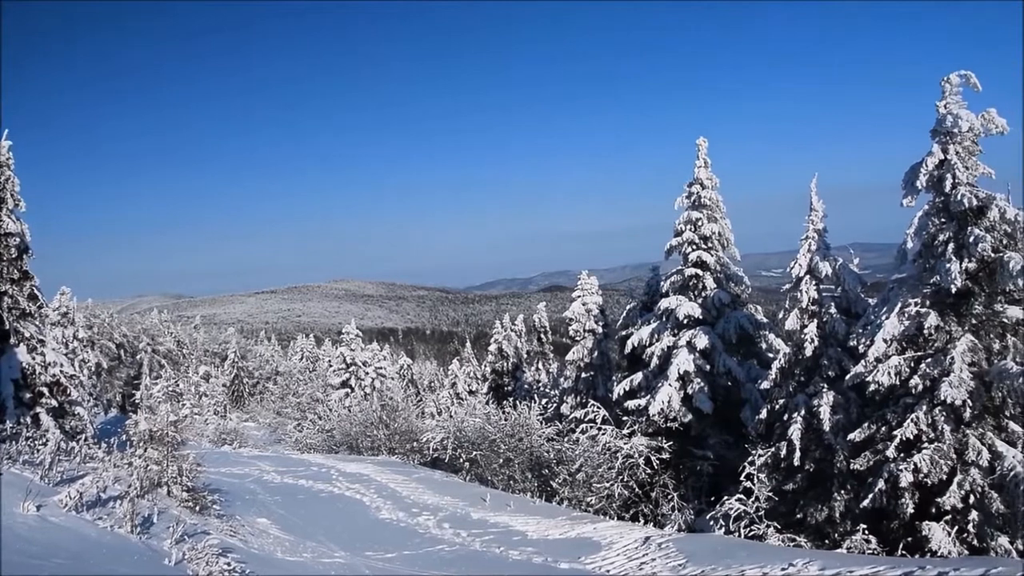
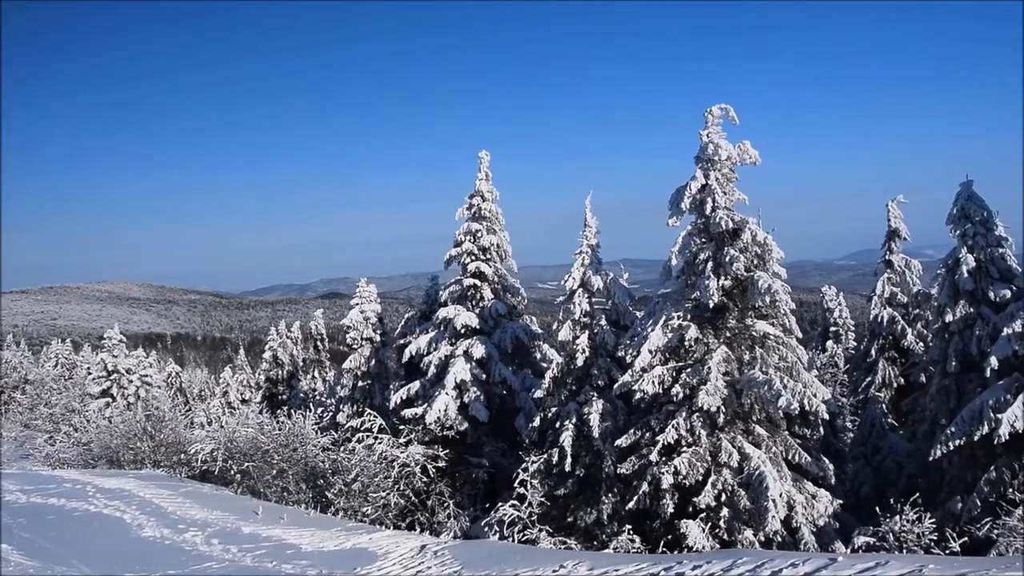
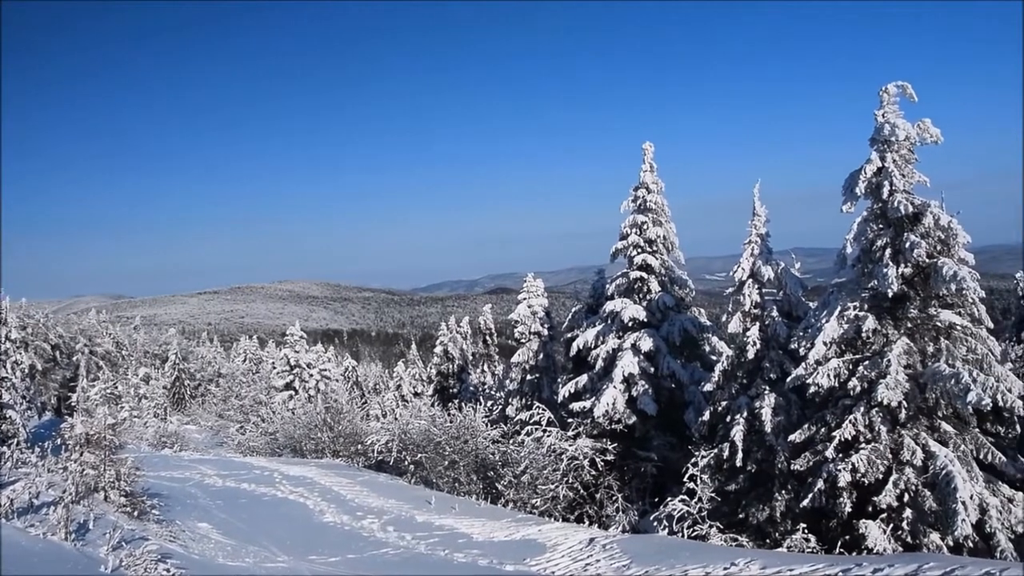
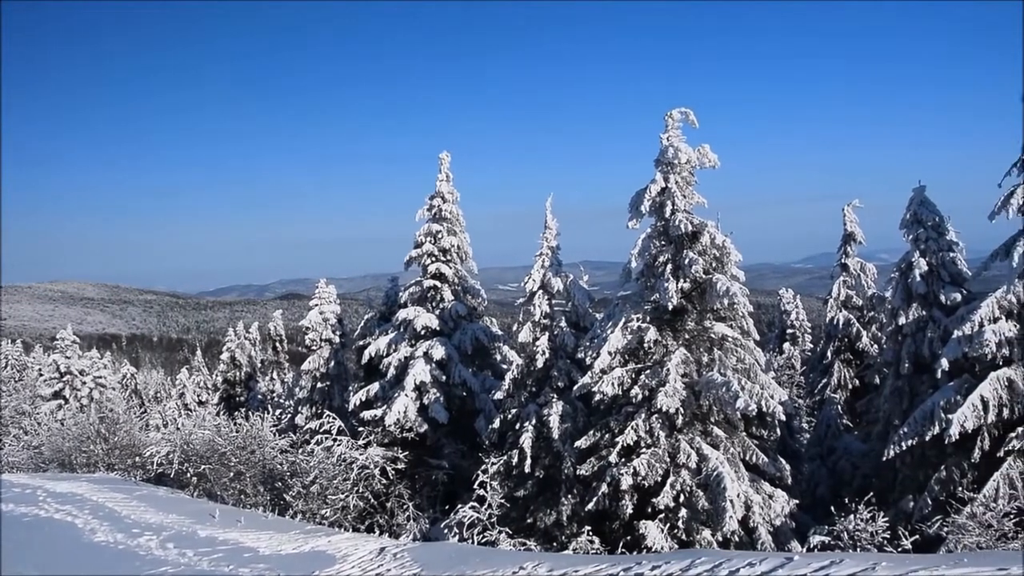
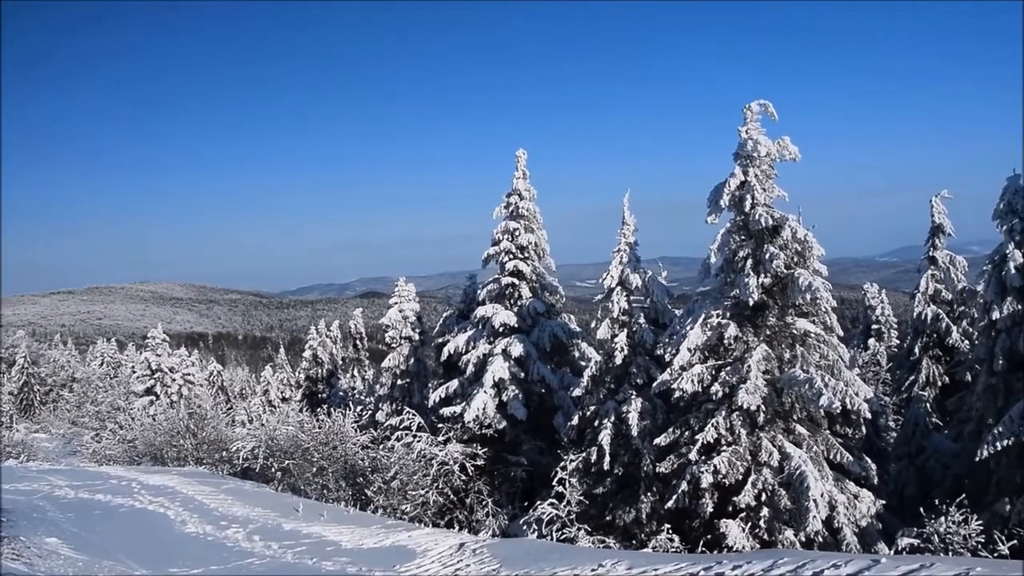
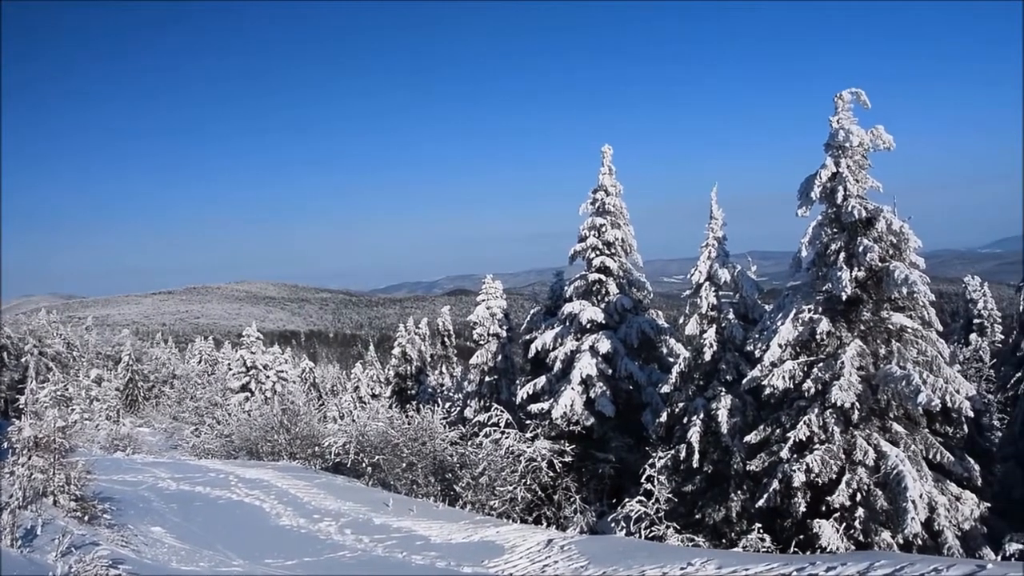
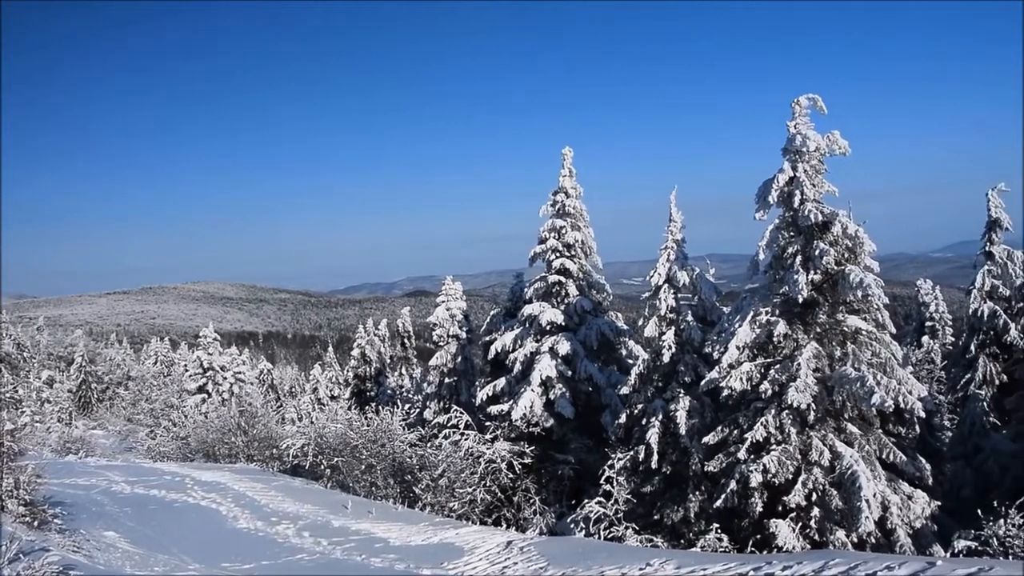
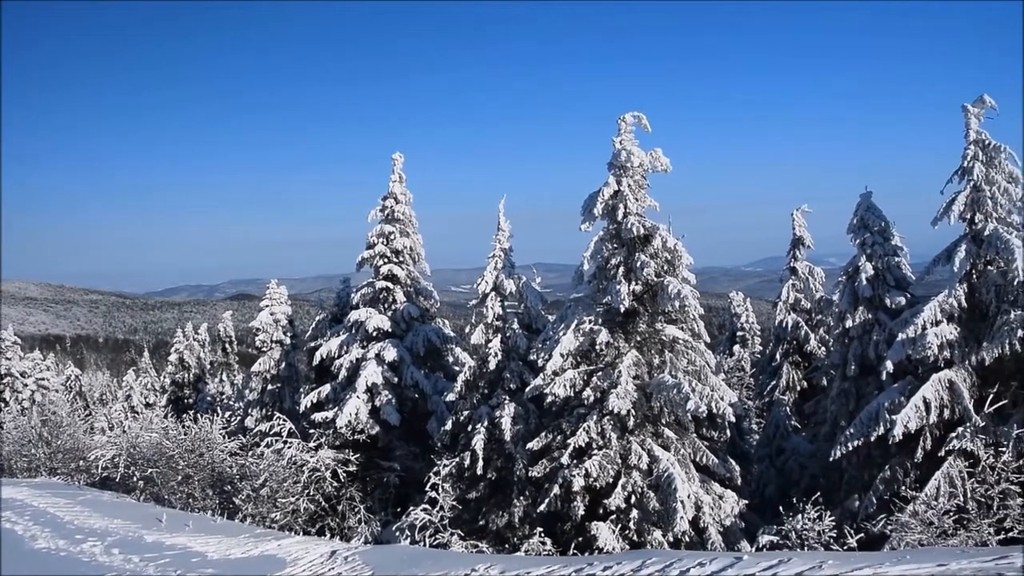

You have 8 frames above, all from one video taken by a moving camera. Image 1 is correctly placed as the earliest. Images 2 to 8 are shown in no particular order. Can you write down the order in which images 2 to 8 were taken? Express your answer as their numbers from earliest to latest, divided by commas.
3, 6, 7, 5, 2, 4, 8
